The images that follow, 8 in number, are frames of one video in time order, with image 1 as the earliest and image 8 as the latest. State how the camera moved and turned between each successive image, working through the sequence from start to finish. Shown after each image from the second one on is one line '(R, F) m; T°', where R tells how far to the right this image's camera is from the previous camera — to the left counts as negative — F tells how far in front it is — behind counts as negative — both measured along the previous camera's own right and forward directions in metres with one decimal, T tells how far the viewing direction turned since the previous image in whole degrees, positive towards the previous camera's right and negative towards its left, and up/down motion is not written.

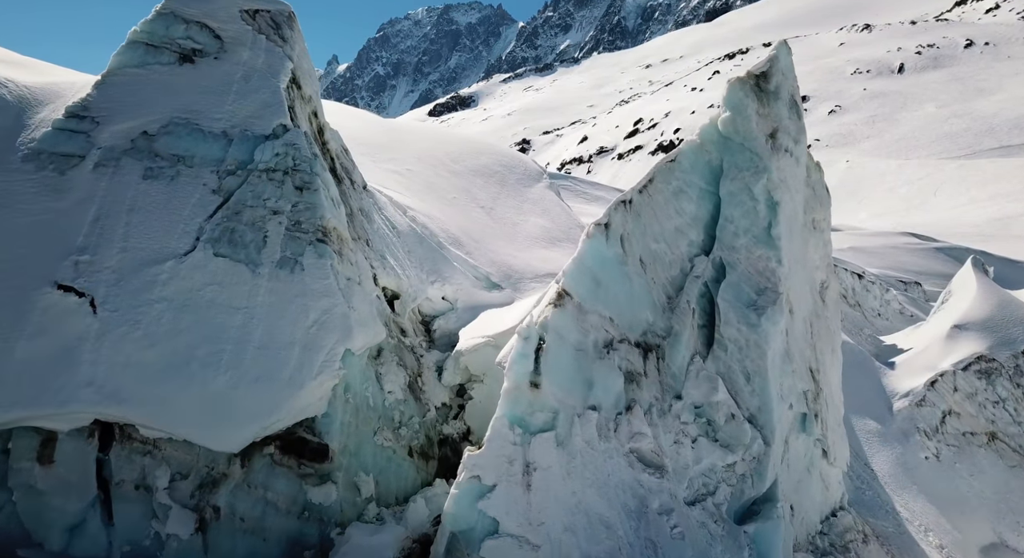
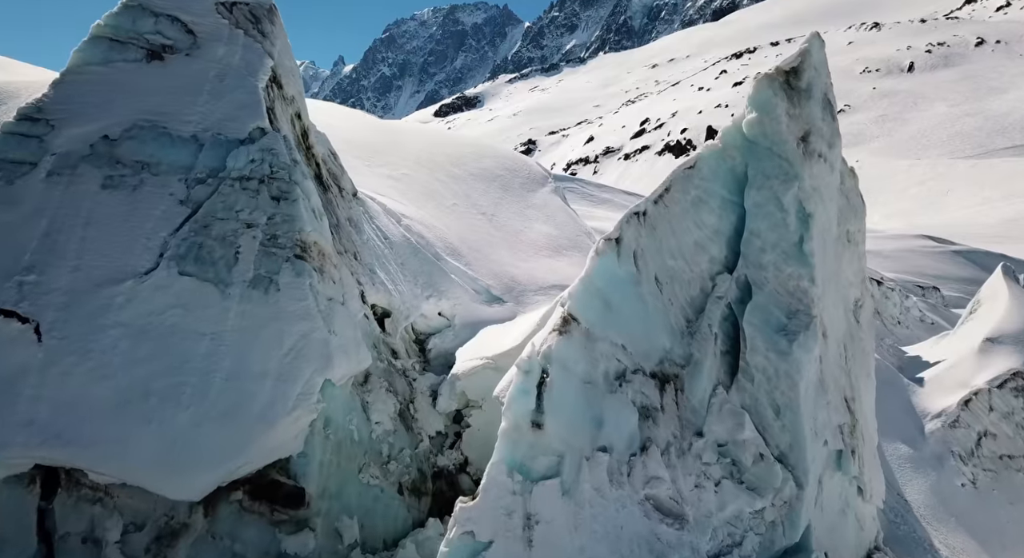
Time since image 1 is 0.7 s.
(+0.1, +0.9) m; 0°
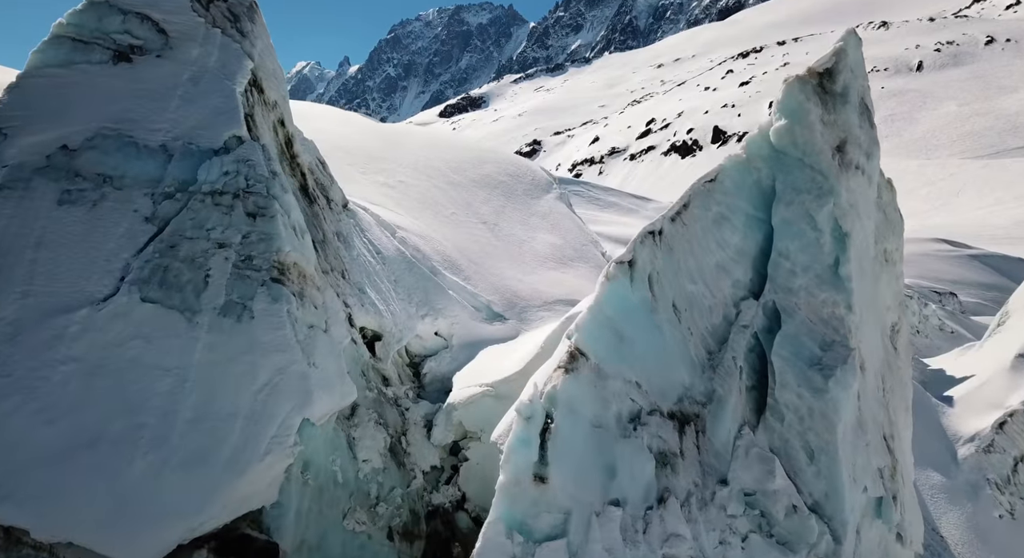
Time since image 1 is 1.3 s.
(0.0, +0.8) m; 0°
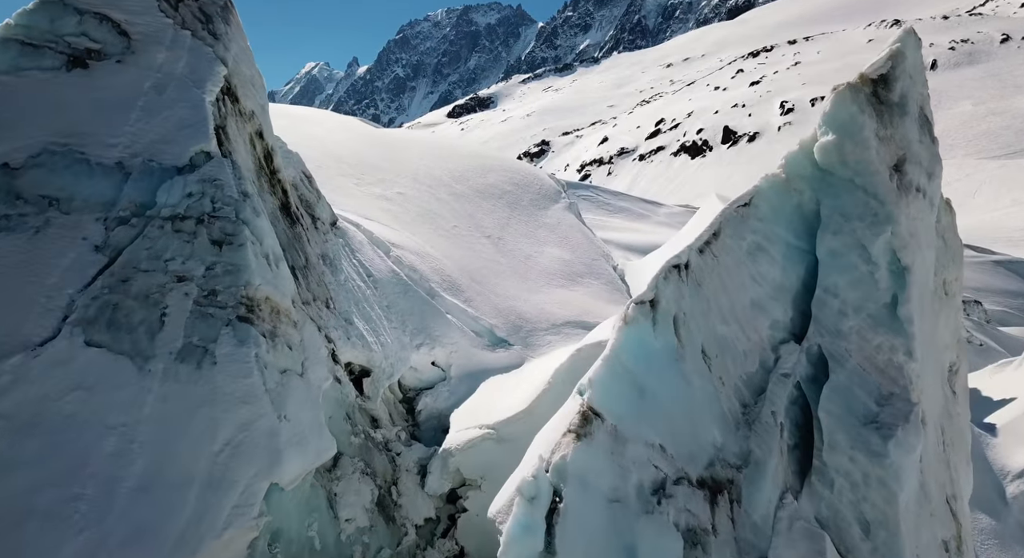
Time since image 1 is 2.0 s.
(+0.1, +1.0) m; -1°
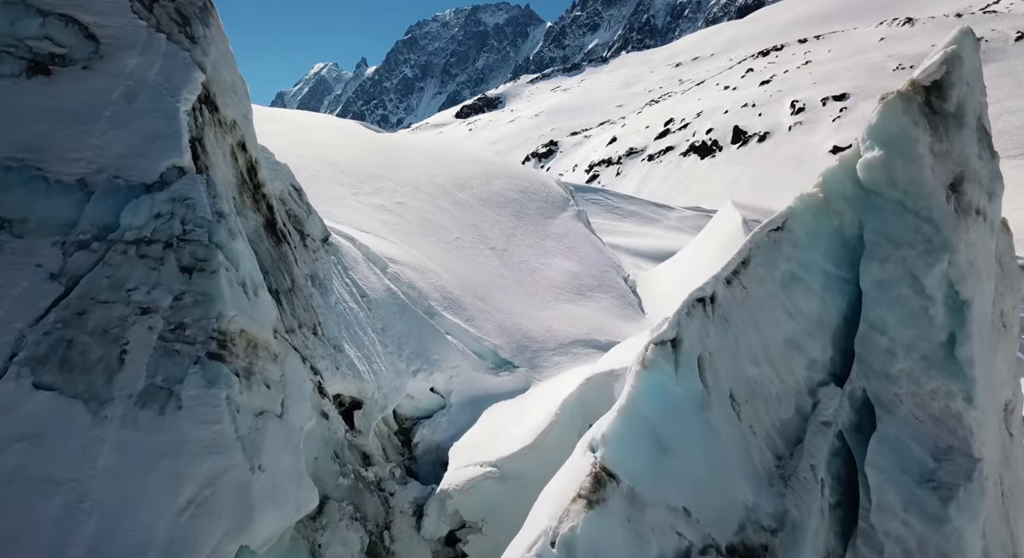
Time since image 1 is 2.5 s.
(0.0, +0.7) m; -1°
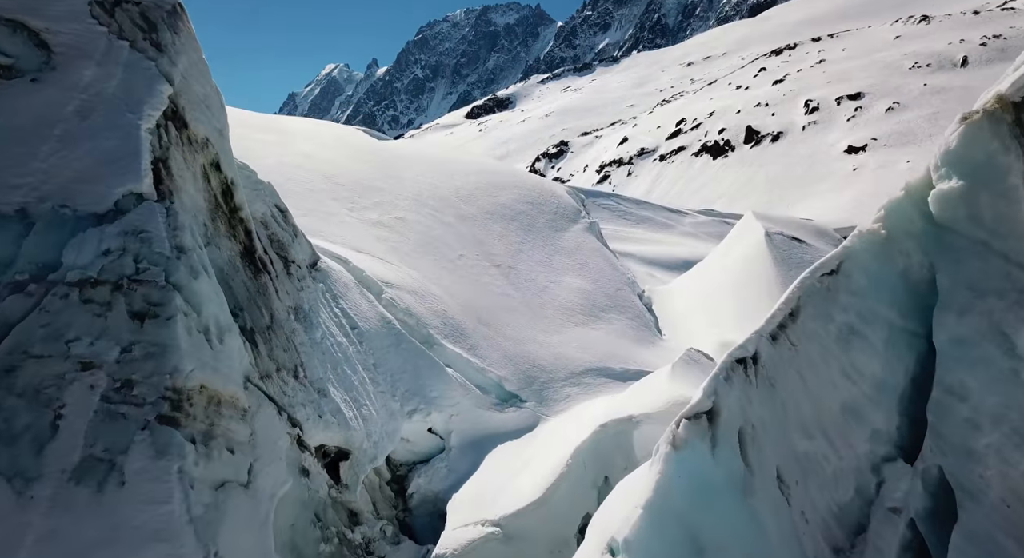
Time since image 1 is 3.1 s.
(+0.1, +0.8) m; -1°
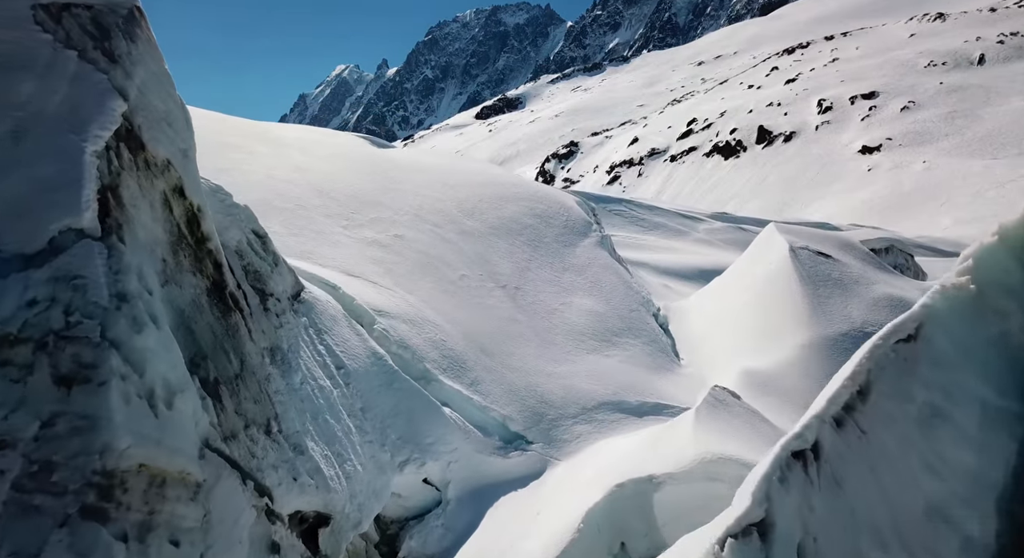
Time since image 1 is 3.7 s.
(+0.1, +0.9) m; -1°
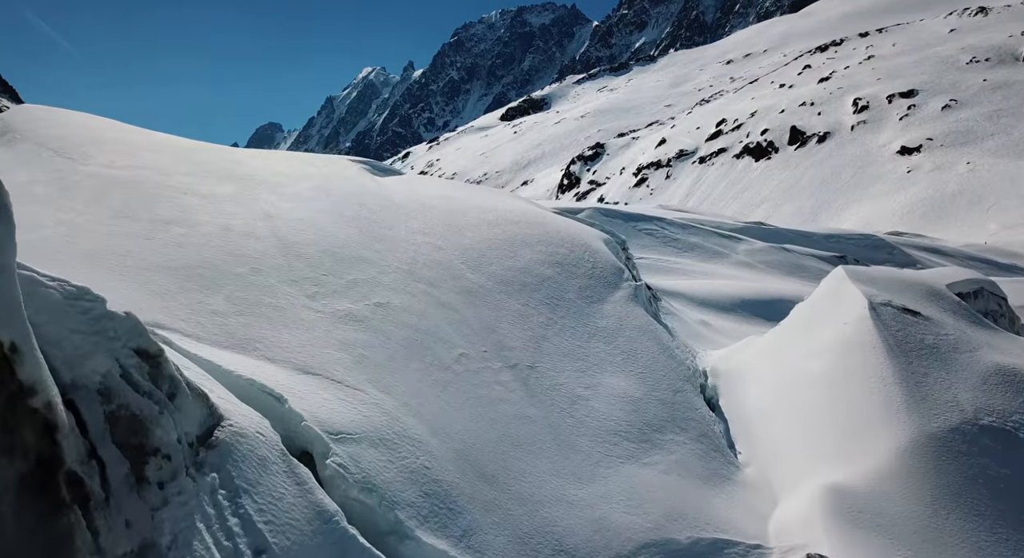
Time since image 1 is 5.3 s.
(+0.2, +2.4) m; -2°
